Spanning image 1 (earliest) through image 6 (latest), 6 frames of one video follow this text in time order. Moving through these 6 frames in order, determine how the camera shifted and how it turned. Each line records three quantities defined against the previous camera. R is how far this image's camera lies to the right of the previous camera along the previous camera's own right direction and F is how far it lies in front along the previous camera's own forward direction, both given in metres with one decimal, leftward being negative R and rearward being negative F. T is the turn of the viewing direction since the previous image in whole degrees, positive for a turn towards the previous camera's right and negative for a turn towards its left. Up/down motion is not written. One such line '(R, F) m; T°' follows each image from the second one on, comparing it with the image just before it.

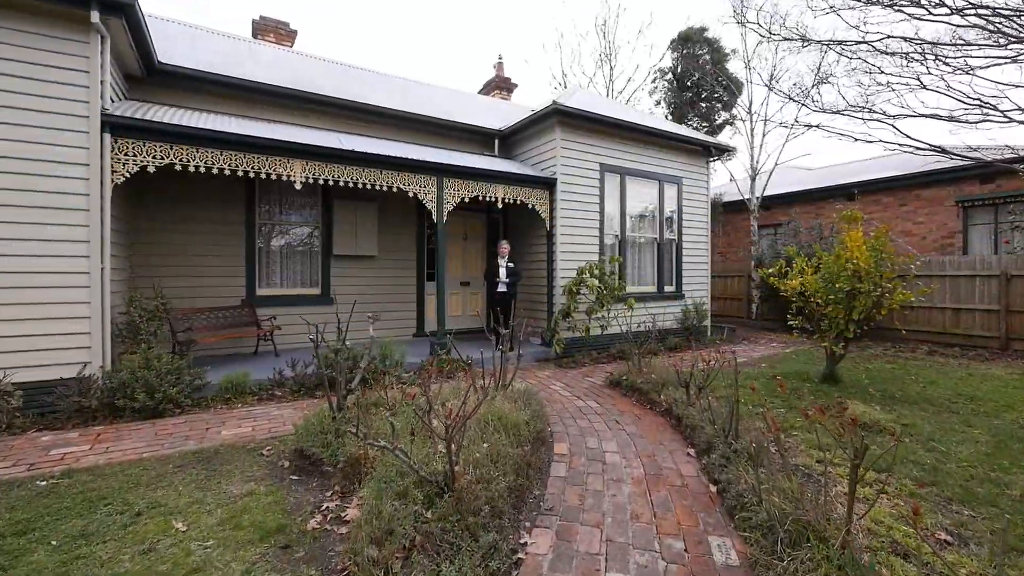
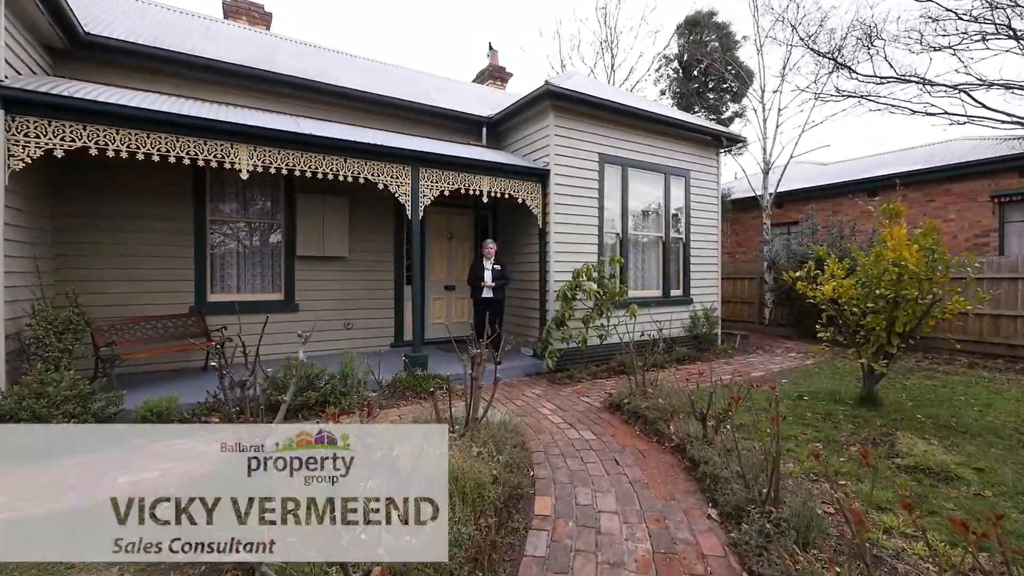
(+0.2, +0.8) m; 0°
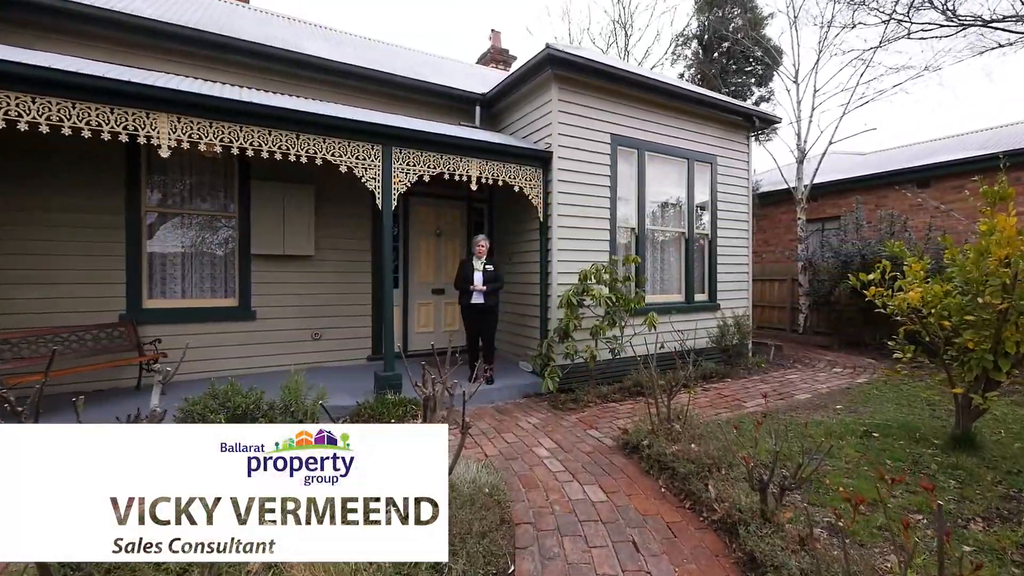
(+0.2, +1.0) m; -1°
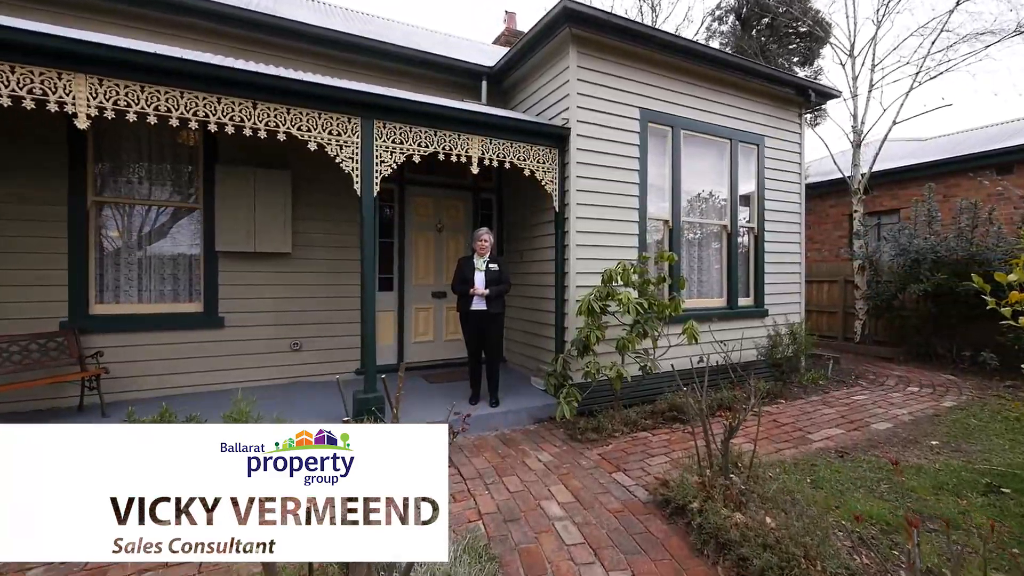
(+0.1, +0.9) m; -3°
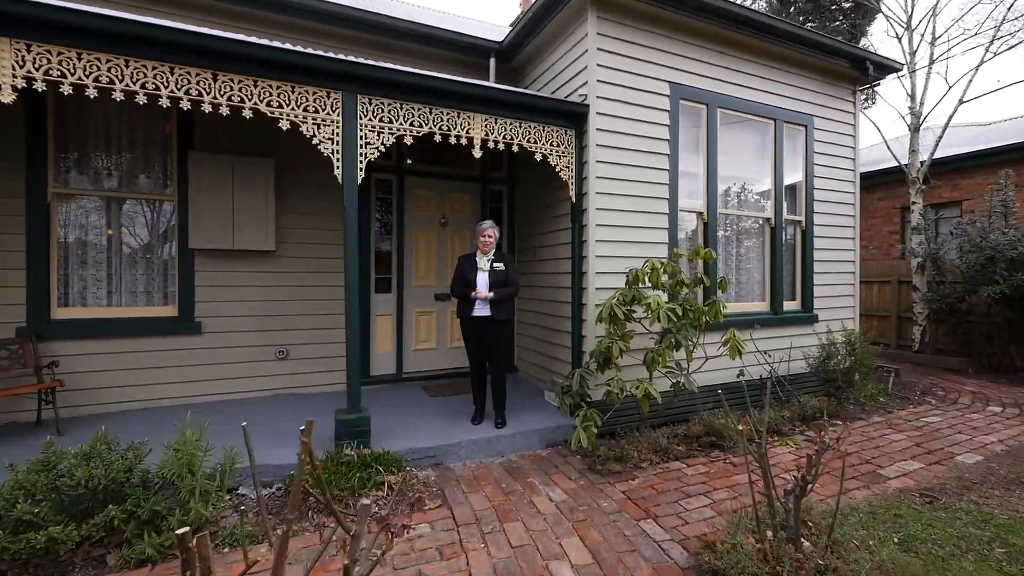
(+0.1, +0.6) m; -3°
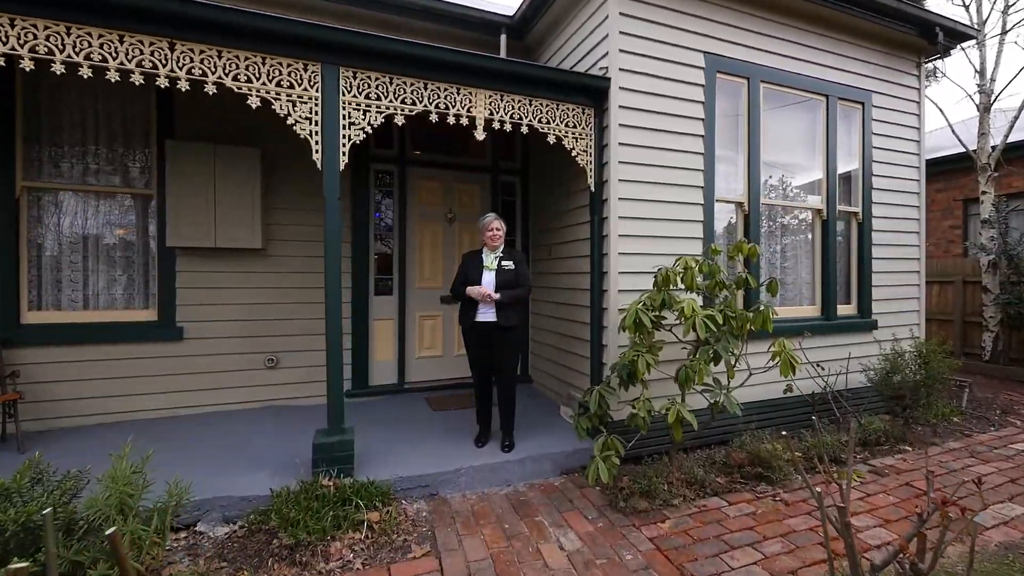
(+0.1, +0.5) m; -3°
